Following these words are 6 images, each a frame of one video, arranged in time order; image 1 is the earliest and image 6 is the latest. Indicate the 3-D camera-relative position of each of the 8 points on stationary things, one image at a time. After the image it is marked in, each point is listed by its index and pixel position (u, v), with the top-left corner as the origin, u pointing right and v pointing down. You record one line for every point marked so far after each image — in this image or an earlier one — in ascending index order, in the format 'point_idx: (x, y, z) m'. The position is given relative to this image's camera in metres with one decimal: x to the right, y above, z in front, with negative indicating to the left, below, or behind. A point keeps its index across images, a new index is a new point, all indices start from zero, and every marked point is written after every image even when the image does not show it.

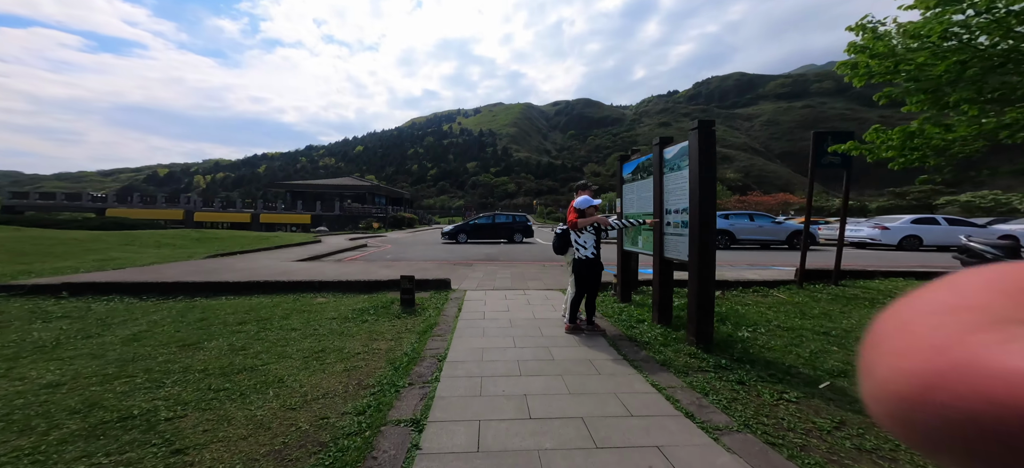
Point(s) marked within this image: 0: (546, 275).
0: (+0.9, -1.3, +10.3) m
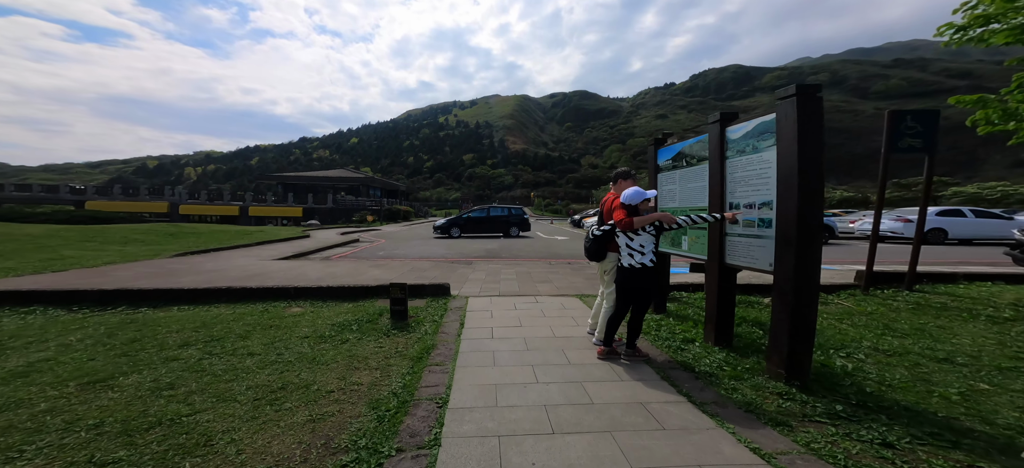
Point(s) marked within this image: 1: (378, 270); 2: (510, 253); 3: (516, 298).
0: (+1.1, -1.1, +9.2) m
1: (-3.6, -0.9, +9.3) m
2: (-0.1, -0.8, +13.9) m
3: (+0.1, -1.3, +6.7) m
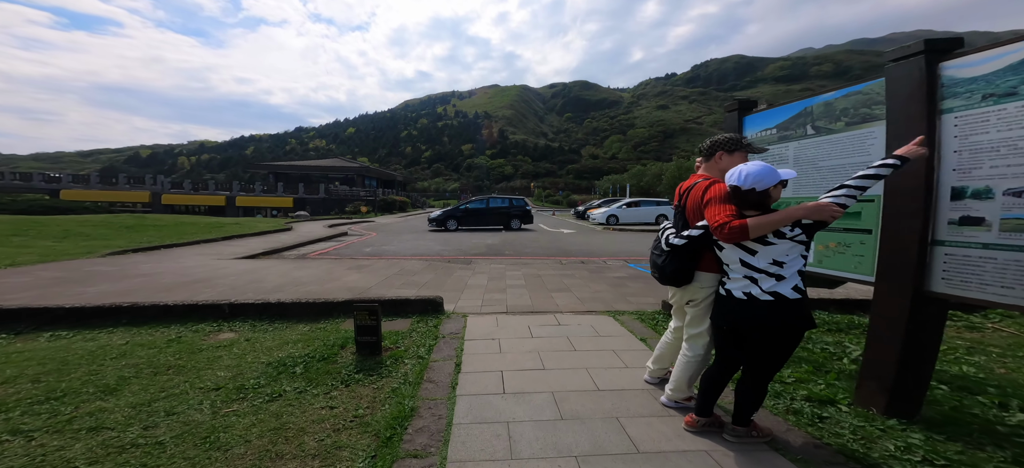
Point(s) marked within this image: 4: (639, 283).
0: (+1.3, -1.0, +7.5) m
1: (-3.4, -0.8, +7.6) m
2: (+0.1, -0.6, +12.2) m
3: (+0.3, -1.3, +5.1) m
4: (+2.6, -1.0, +7.0) m
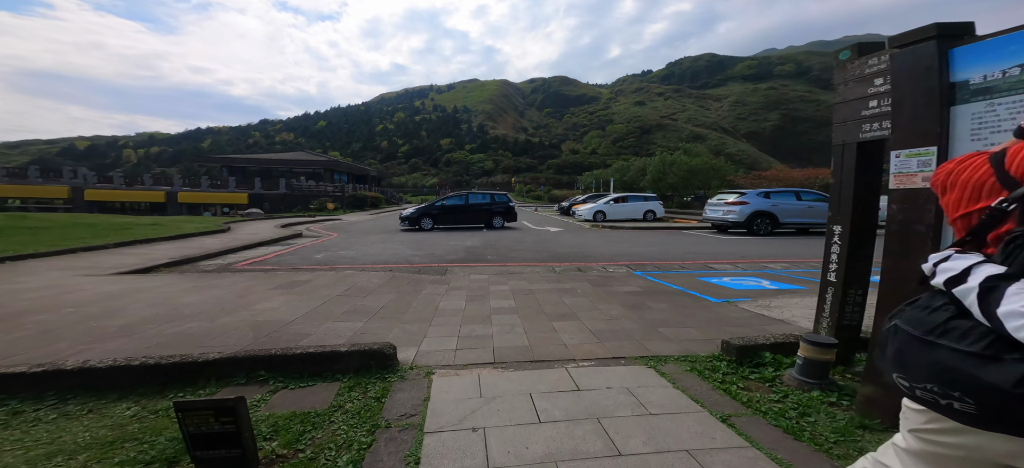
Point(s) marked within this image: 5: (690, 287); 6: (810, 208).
0: (+1.1, -1.1, +5.8) m
1: (-3.7, -0.9, +5.5) m
2: (-0.5, -0.6, +10.3) m
3: (+0.2, -1.3, +3.3) m
4: (+2.3, -1.1, +5.4) m
5: (+3.4, -1.0, +6.6) m
6: (+11.9, +1.0, +13.8) m
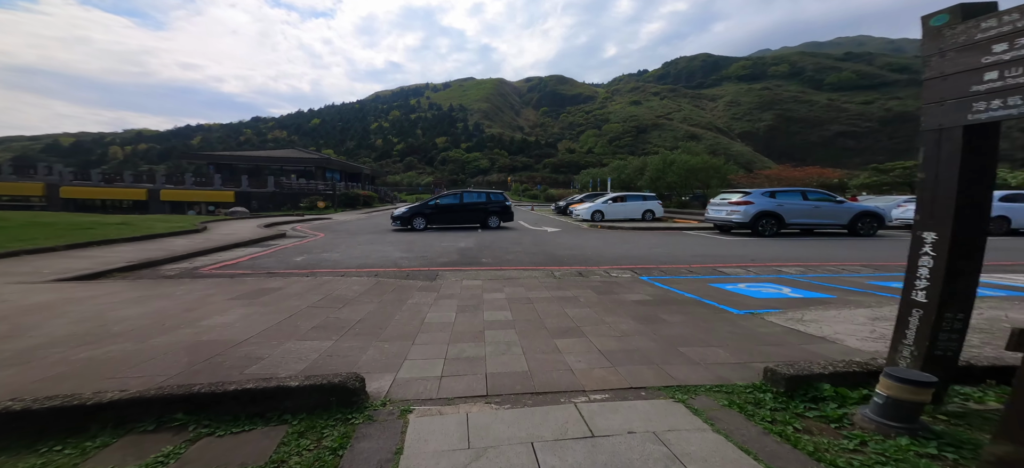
0: (+1.0, -1.1, +5.2) m
1: (-3.7, -0.9, +4.8) m
2: (-0.6, -0.6, +9.7) m
3: (+0.2, -1.4, +2.6) m
4: (+2.3, -1.1, +4.7) m
5: (+3.3, -1.0, +6.0) m
6: (+11.7, +1.0, +13.3) m
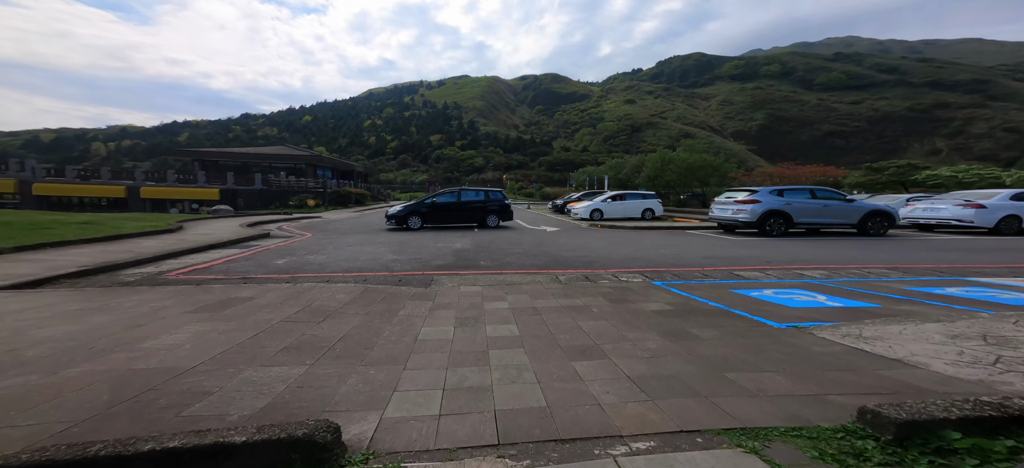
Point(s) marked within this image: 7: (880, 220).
0: (+1.1, -1.2, +4.5) m
1: (-3.7, -1.0, +4.1) m
2: (-0.6, -0.6, +9.0) m
3: (+0.3, -1.4, +2.0) m
4: (+2.4, -1.1, +4.1) m
5: (+3.4, -1.1, +5.4) m
6: (+11.7, +1.0, +12.8) m
7: (+13.6, +0.5, +12.8) m
